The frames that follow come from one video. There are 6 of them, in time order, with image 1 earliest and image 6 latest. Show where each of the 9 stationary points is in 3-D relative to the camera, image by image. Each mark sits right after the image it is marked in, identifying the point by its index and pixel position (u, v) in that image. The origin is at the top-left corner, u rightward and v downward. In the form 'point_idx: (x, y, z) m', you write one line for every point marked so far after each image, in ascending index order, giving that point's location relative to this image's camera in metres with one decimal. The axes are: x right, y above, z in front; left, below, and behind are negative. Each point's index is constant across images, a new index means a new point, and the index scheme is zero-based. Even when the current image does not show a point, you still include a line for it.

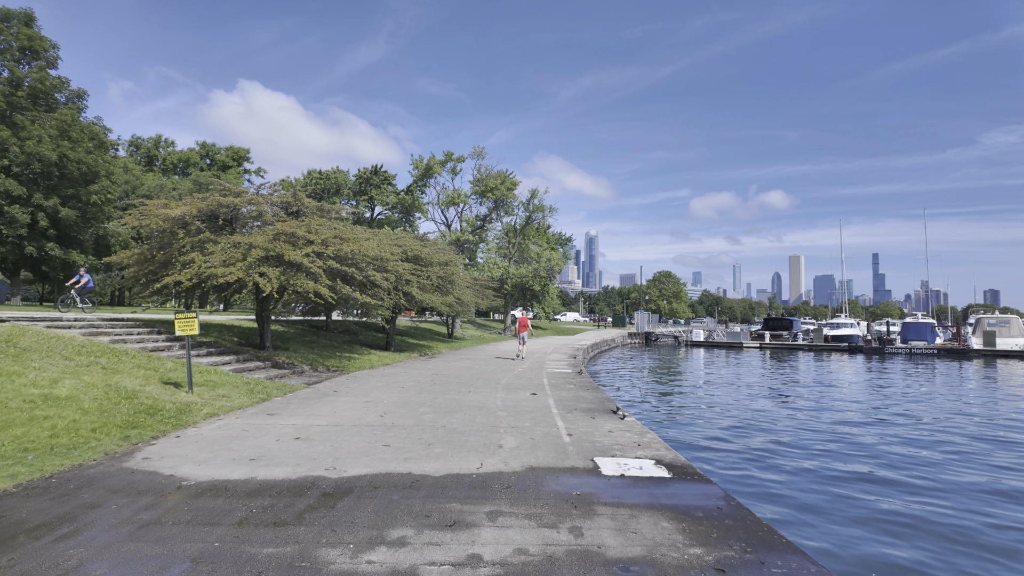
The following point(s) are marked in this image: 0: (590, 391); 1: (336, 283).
0: (+1.6, -2.2, +12.6) m
1: (-4.6, +0.1, +15.3) m
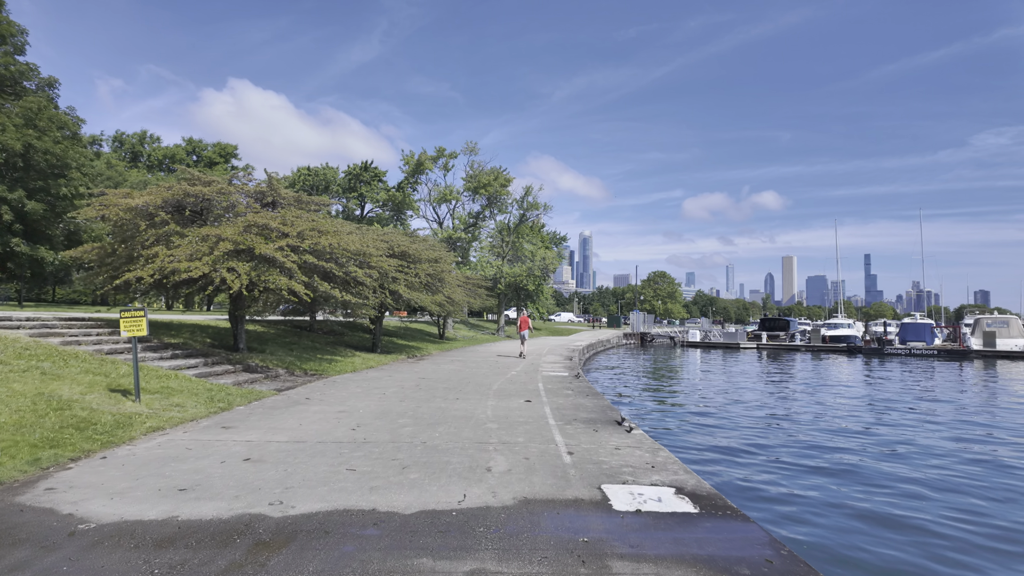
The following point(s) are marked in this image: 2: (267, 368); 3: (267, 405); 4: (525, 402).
0: (+1.5, -2.1, +11.5) m
1: (-4.7, +0.2, +14.1) m
2: (-6.0, -1.9, +14.6) m
3: (-4.0, -1.9, +9.8) m
4: (+0.2, -2.0, +10.7) m
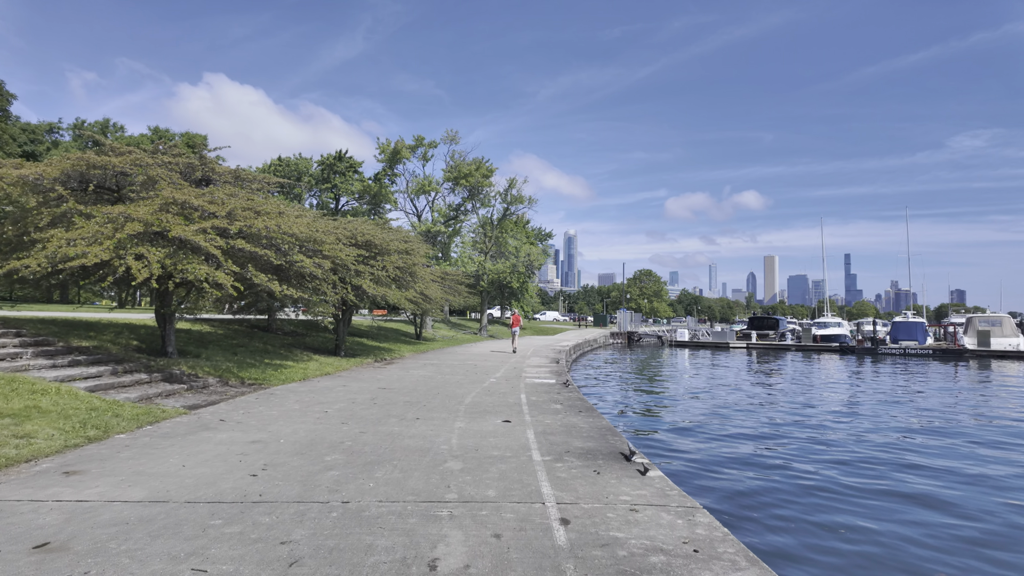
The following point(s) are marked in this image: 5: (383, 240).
0: (+1.1, -2.0, +9.3) m
1: (-5.2, +0.3, +11.7) m
2: (-6.4, -1.8, +12.1) m
3: (-4.3, -1.8, +7.4) m
4: (-0.2, -1.9, +8.4) m
5: (-3.9, +1.4, +17.8) m
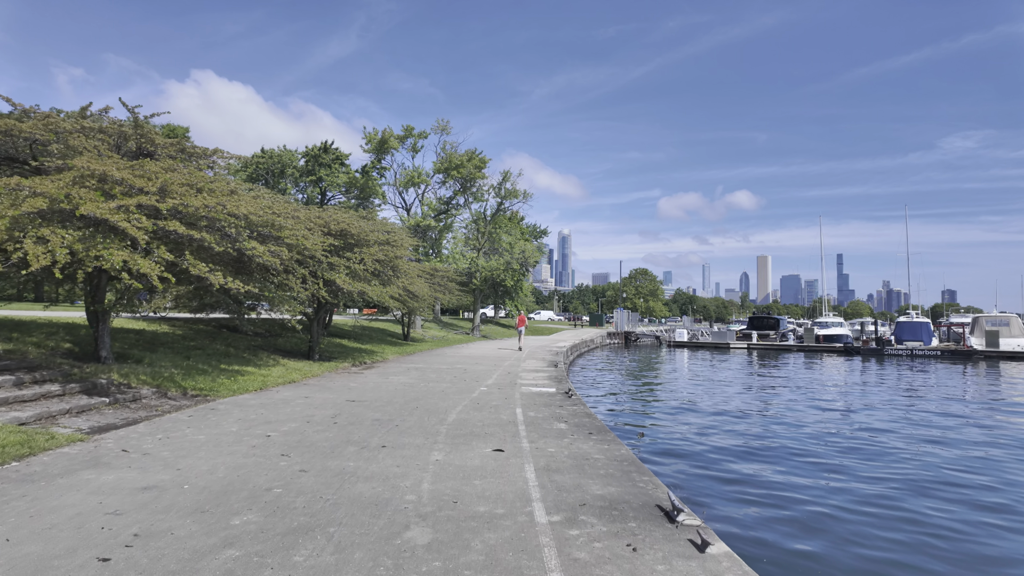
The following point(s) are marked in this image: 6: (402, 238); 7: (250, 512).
0: (+1.0, -1.9, +7.3) m
1: (-5.3, +0.5, +9.7) m
2: (-6.5, -1.7, +10.1) m
3: (-4.4, -1.7, +5.4) m
4: (-0.2, -1.8, +6.4) m
5: (-4.0, +1.6, +15.8) m
6: (-3.5, +1.6, +19.0) m
7: (-2.0, -1.7, +4.6) m
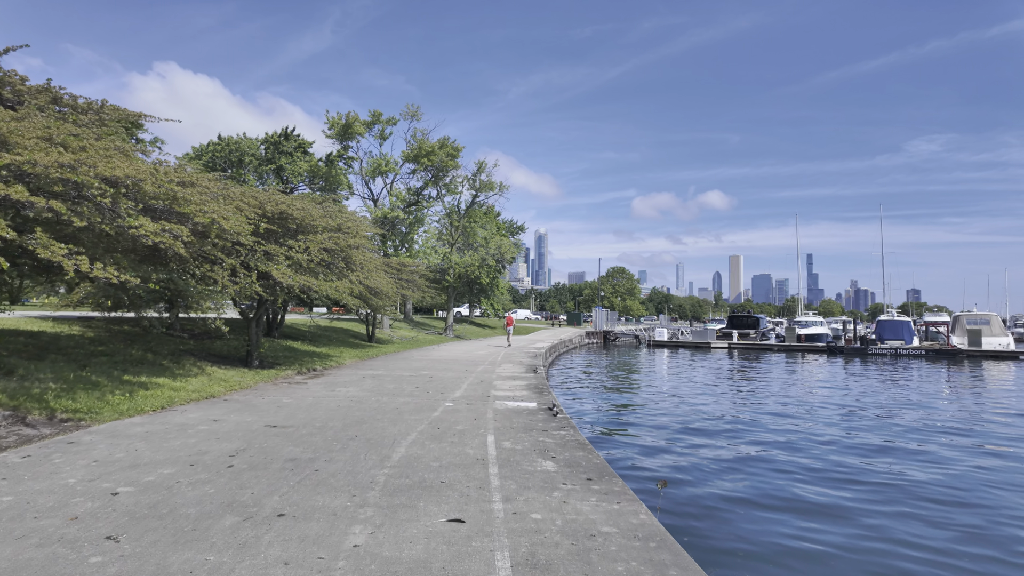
0: (+0.7, -1.7, +5.1) m
1: (-5.6, +0.6, +7.2) m
2: (-6.9, -1.5, +7.6) m
3: (-4.6, -1.6, +3.0) m
4: (-0.5, -1.7, +4.1) m
5: (-4.6, +1.7, +13.4) m
6: (-4.2, +1.7, +16.6) m
7: (-2.1, -1.6, +2.2) m
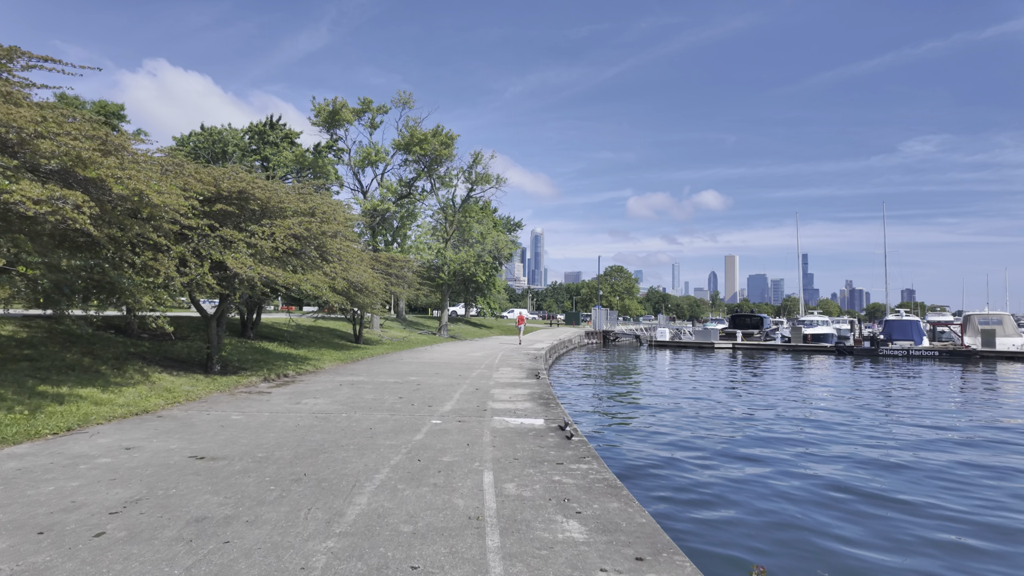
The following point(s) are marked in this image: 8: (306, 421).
0: (+0.8, -1.6, +3.2) m
1: (-5.6, +0.7, +5.2) m
2: (-6.9, -1.4, +5.6) m
3: (-4.5, -1.4, +1.0) m
4: (-0.4, -1.5, +2.2) m
5: (-4.6, +1.8, +11.4) m
6: (-4.2, +1.9, +14.6) m
7: (-2.1, -1.4, +0.3) m
8: (-2.8, -1.8, +8.0) m
